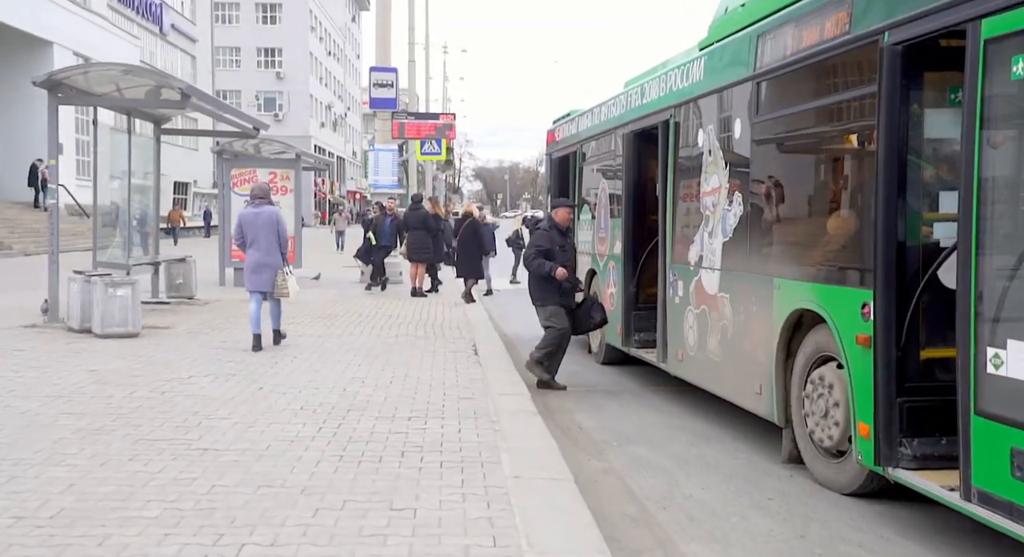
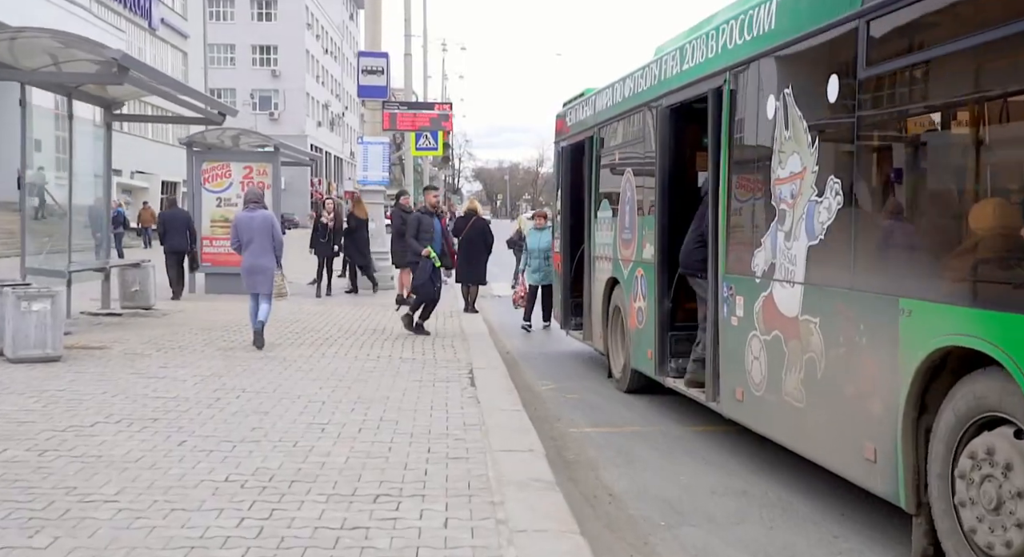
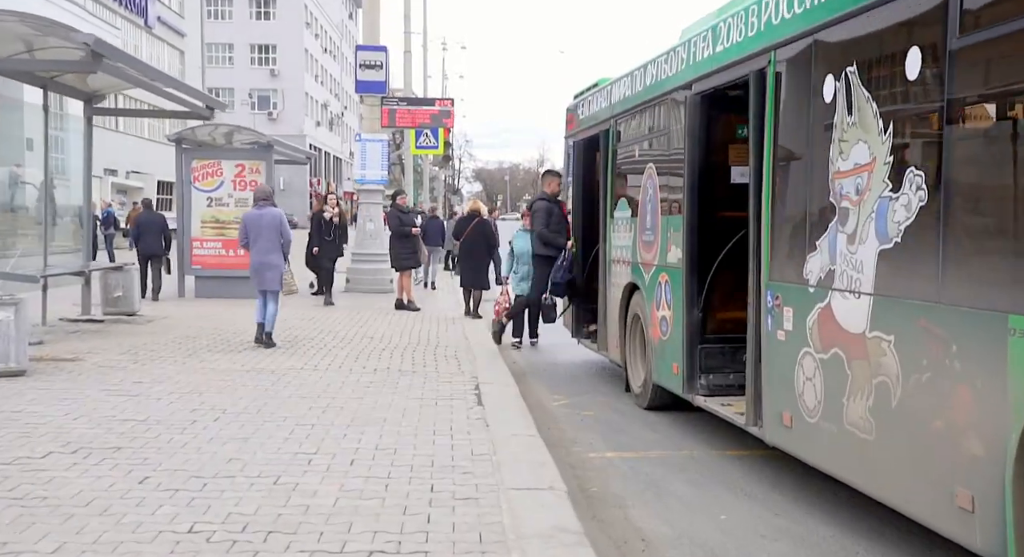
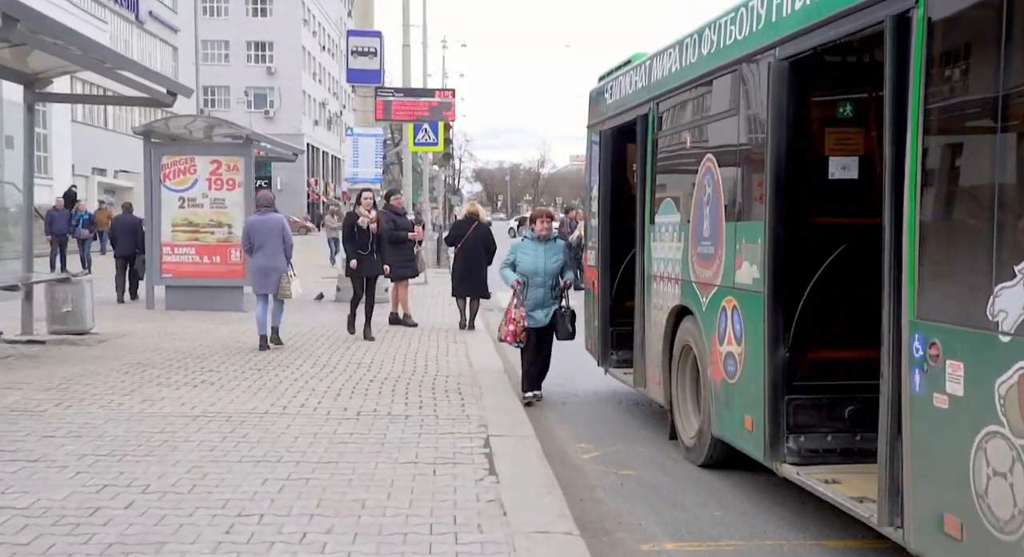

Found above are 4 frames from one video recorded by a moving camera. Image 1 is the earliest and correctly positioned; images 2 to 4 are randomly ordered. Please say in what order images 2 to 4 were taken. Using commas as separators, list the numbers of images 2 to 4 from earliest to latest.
2, 3, 4
